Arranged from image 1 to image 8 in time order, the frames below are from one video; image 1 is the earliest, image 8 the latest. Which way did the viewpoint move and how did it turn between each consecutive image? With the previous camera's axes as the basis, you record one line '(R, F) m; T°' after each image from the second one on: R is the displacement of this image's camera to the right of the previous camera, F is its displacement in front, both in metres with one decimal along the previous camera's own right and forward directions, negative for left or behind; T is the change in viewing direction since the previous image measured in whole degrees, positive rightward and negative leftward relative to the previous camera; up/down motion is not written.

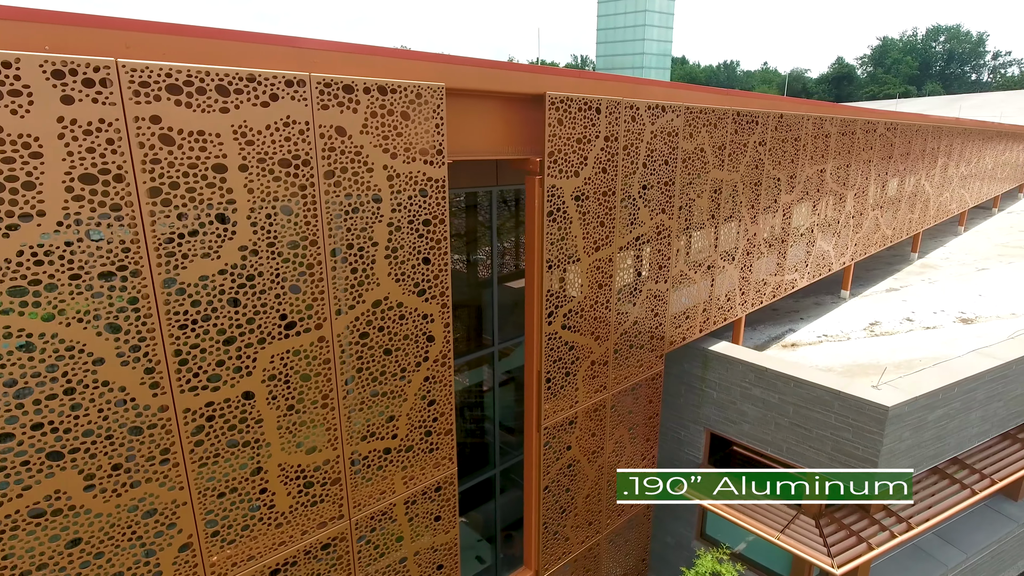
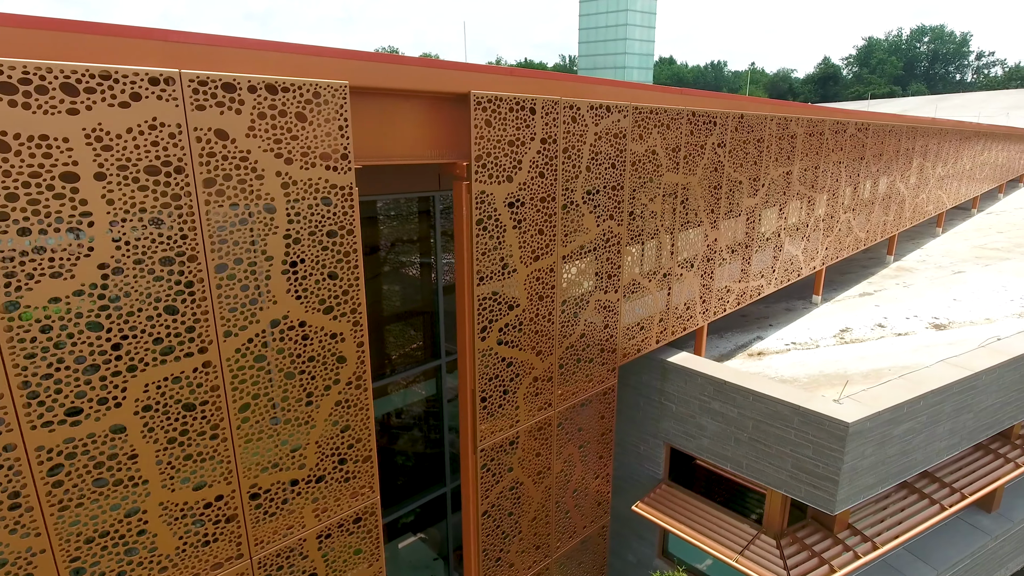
(+0.4, +0.3) m; +1°
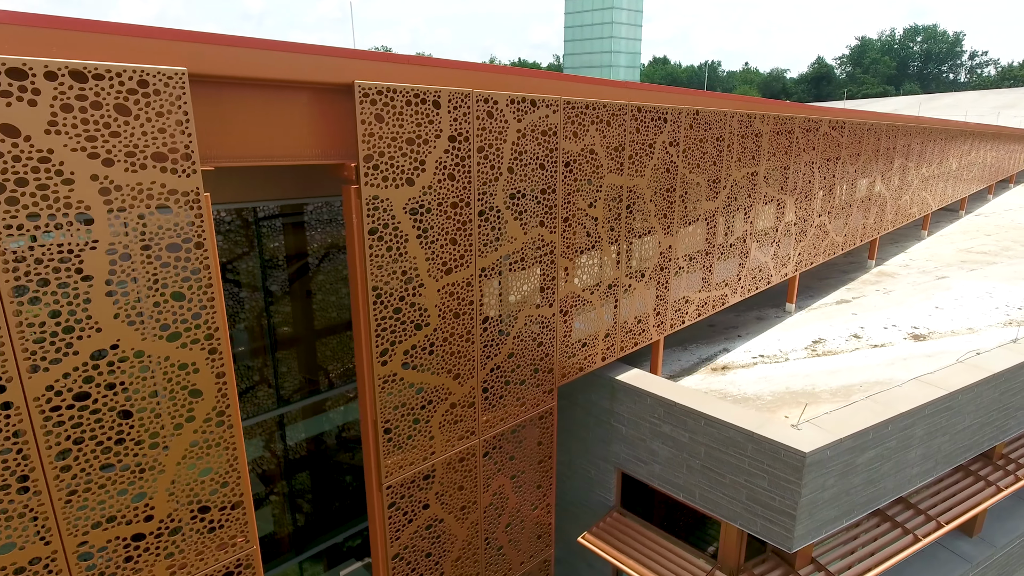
(+0.5, +0.5) m; 0°
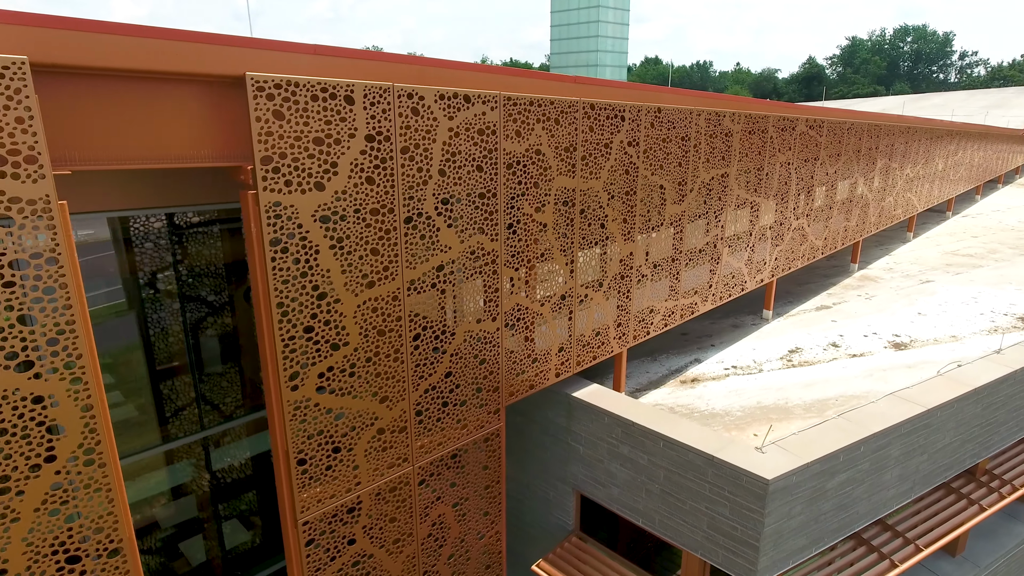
(+0.4, +0.4) m; 0°
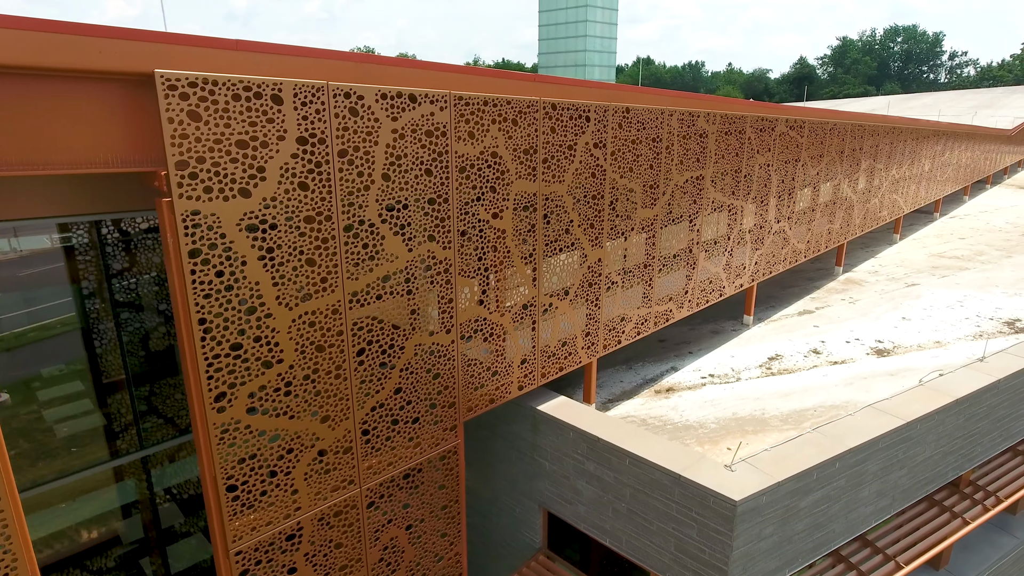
(+0.2, +0.2) m; 0°
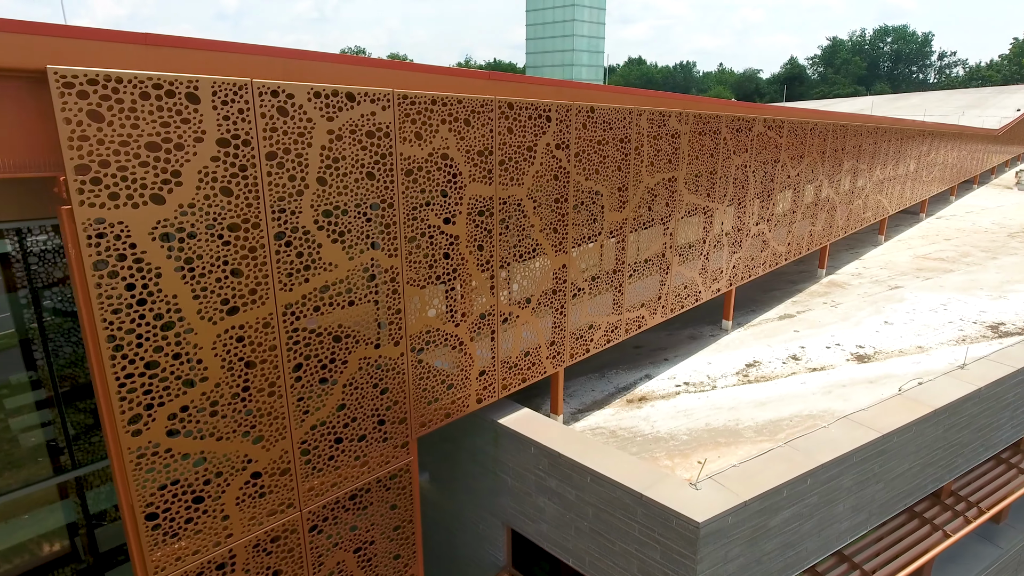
(+0.2, +0.2) m; +1°
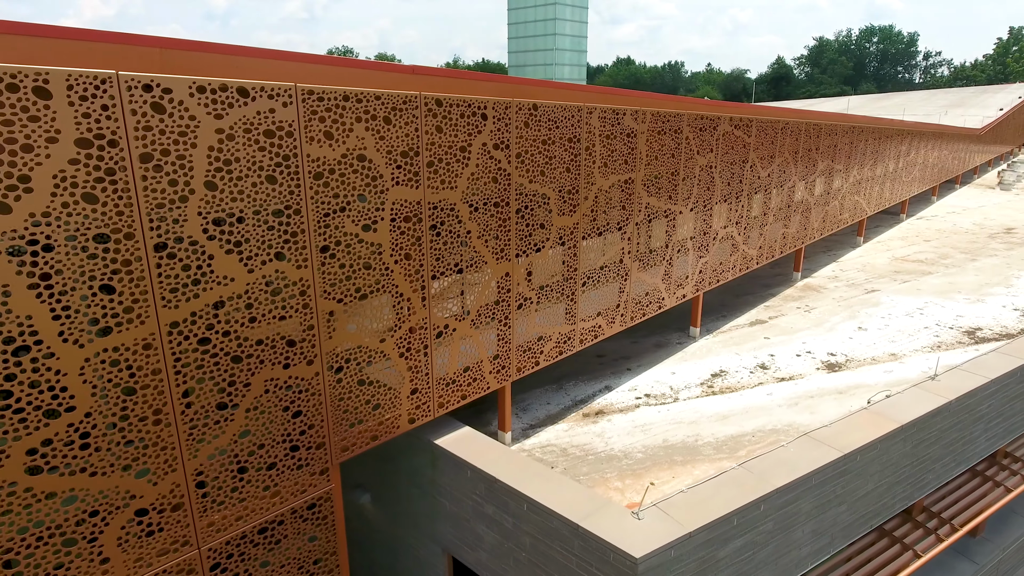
(+0.4, +0.3) m; +1°
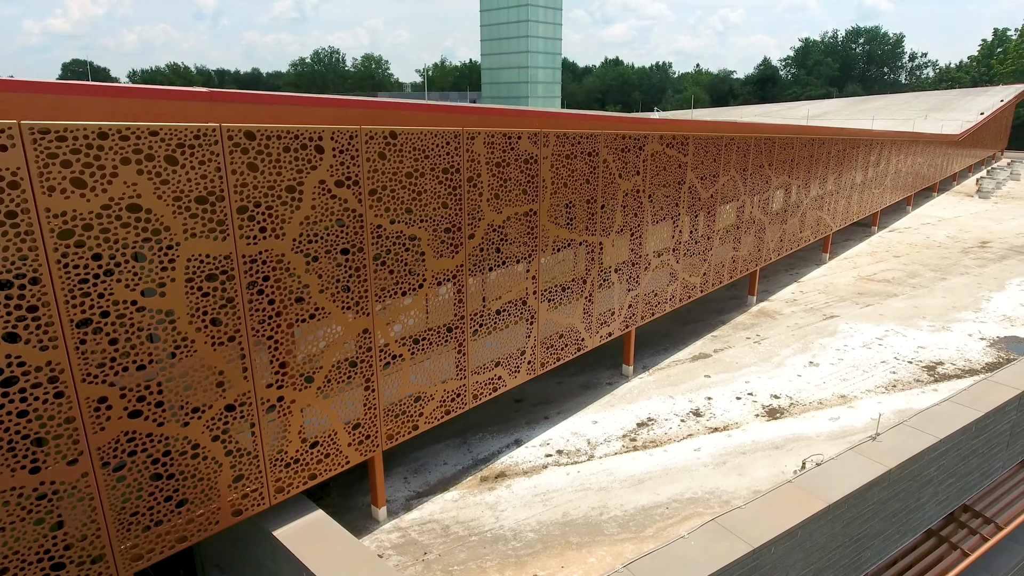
(+0.8, +0.7) m; +1°
